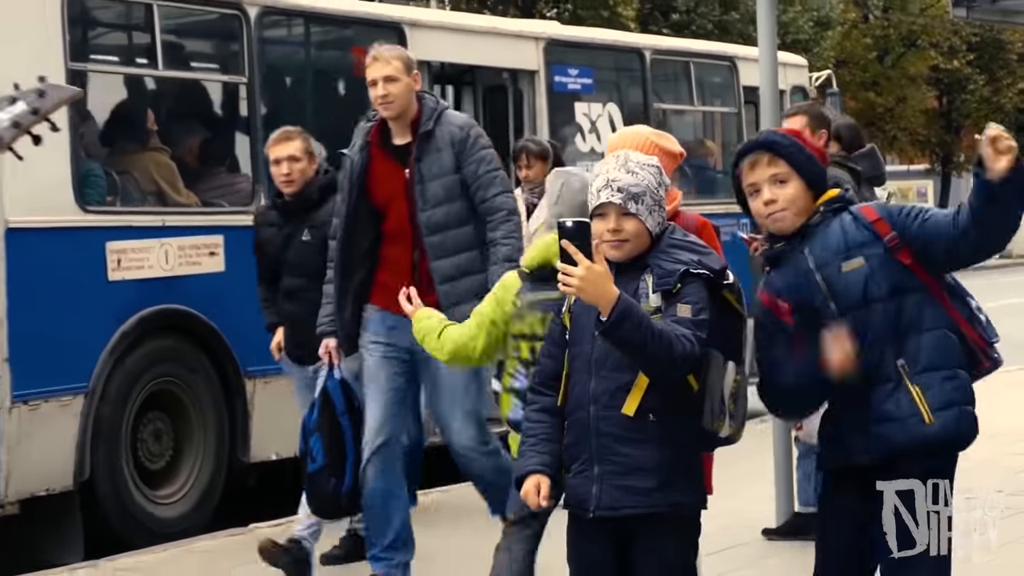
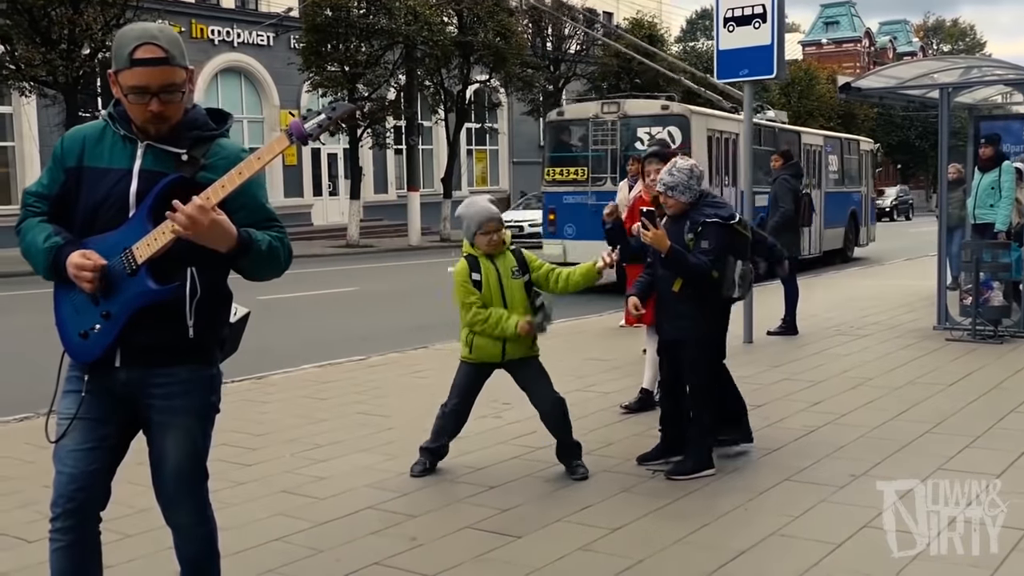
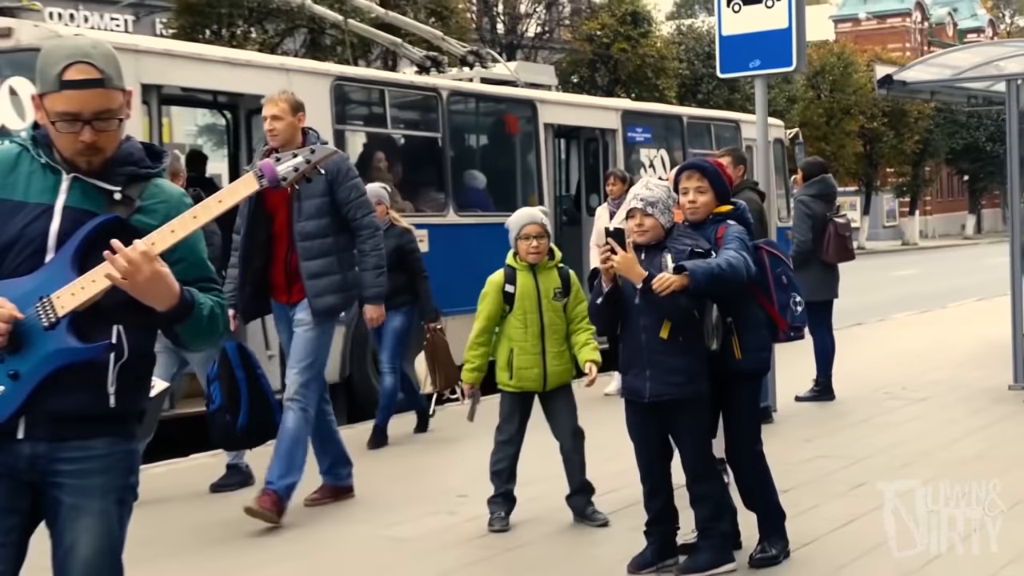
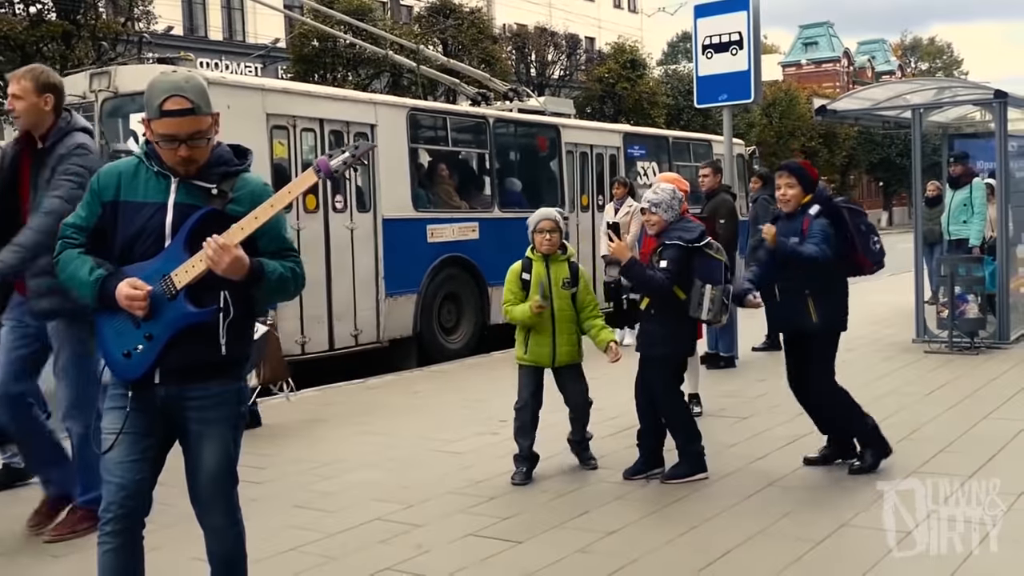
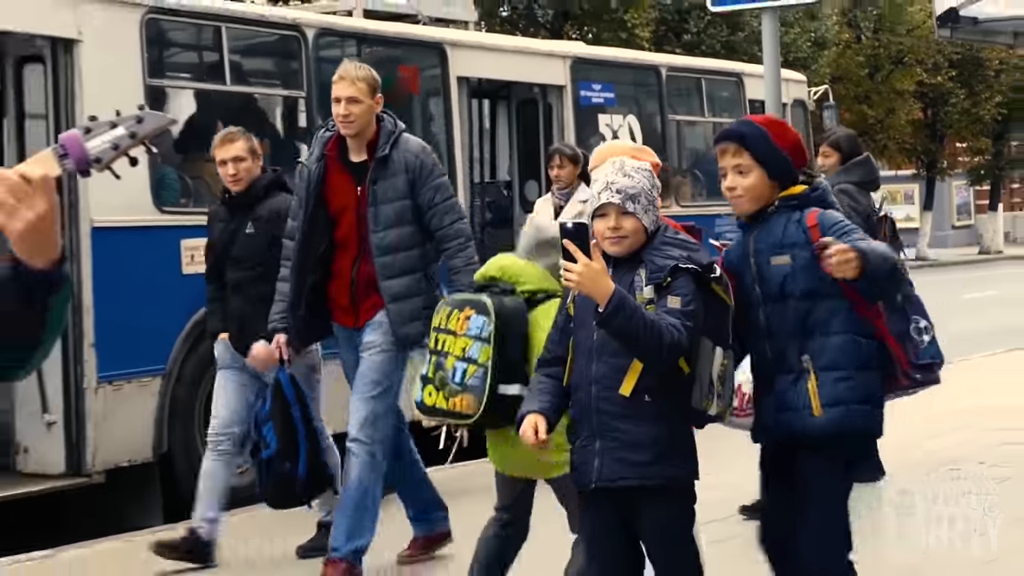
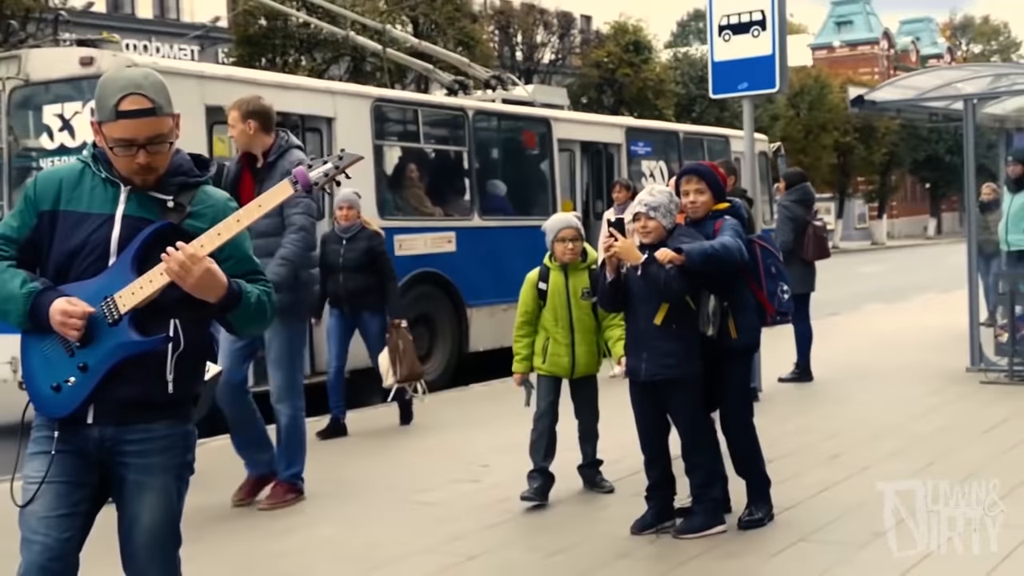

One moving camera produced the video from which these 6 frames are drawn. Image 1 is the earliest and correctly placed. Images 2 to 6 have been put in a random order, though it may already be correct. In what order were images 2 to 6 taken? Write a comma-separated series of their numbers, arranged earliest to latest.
5, 3, 6, 4, 2
